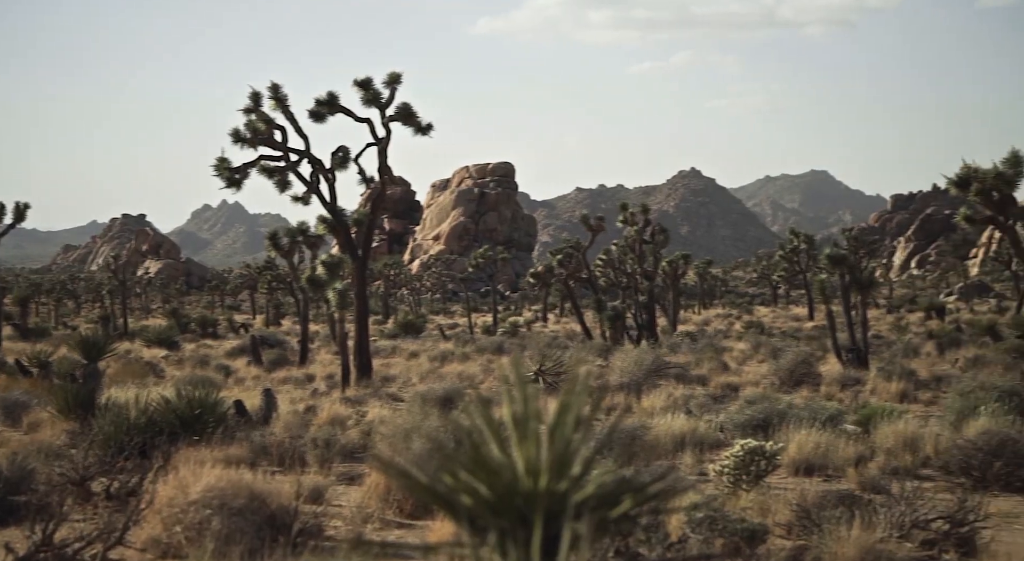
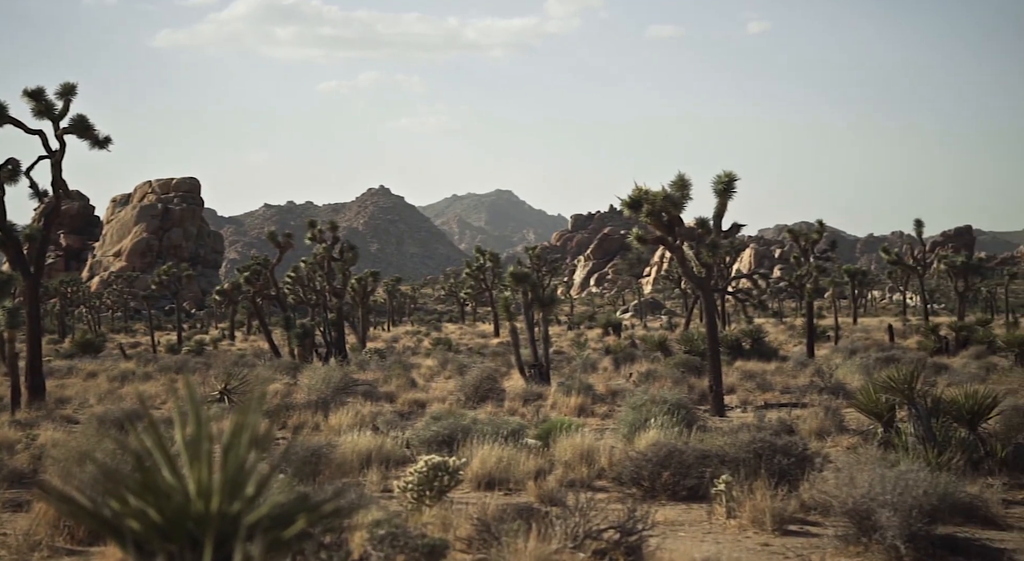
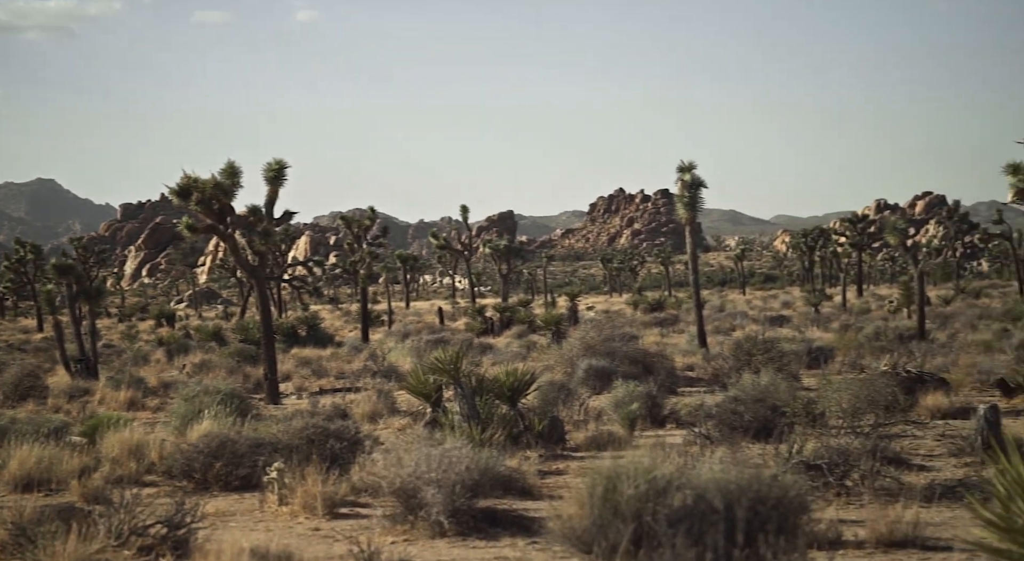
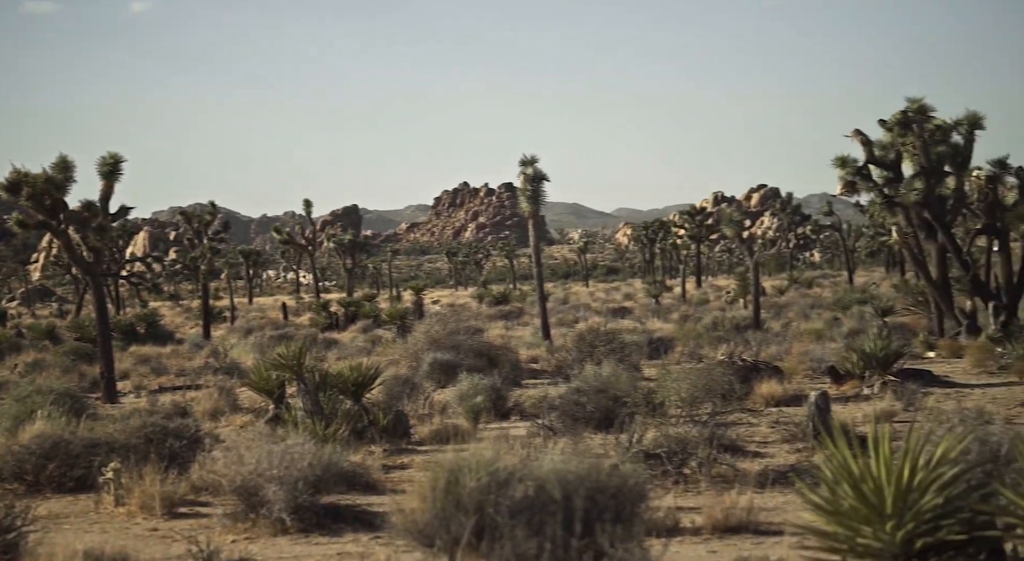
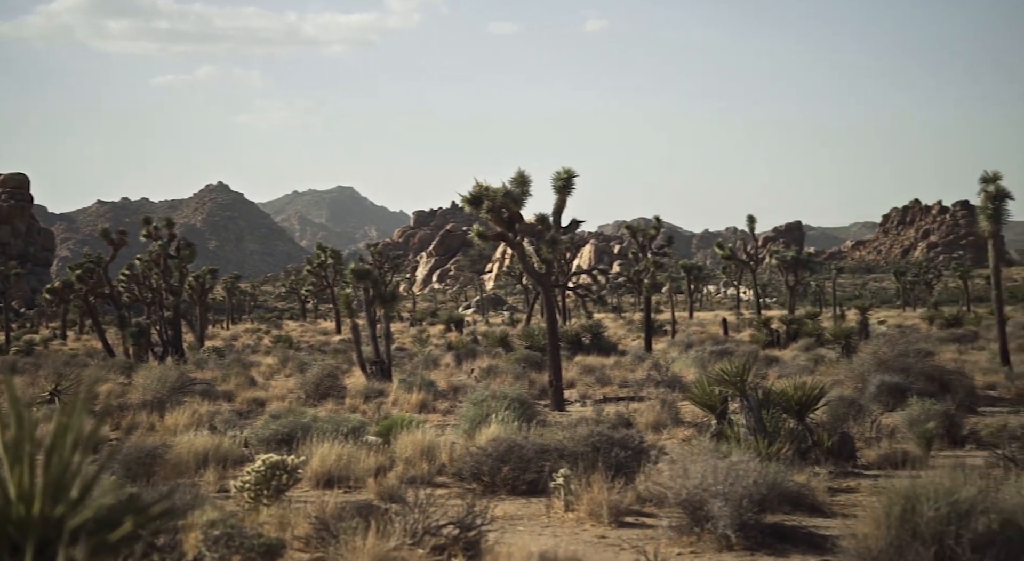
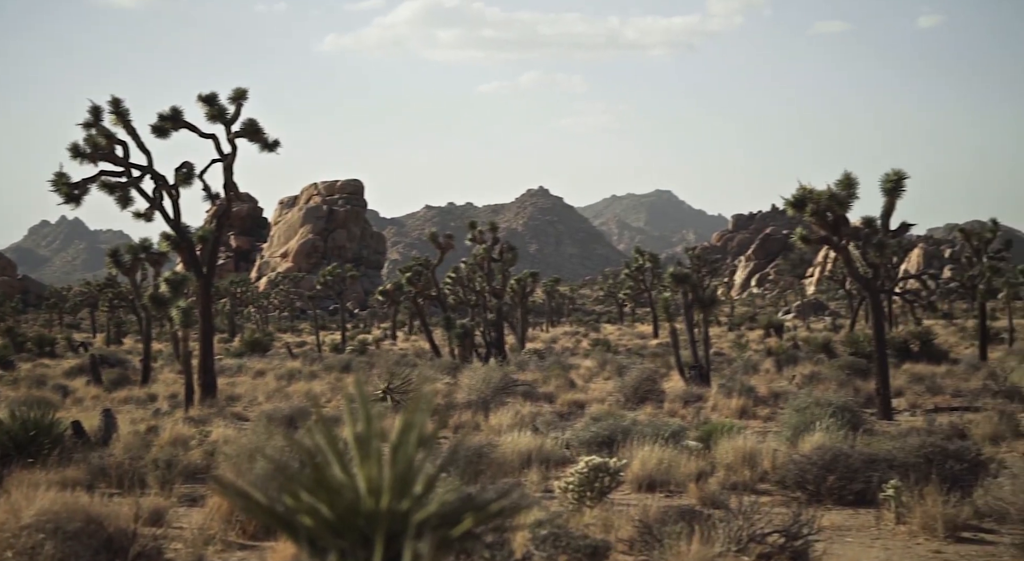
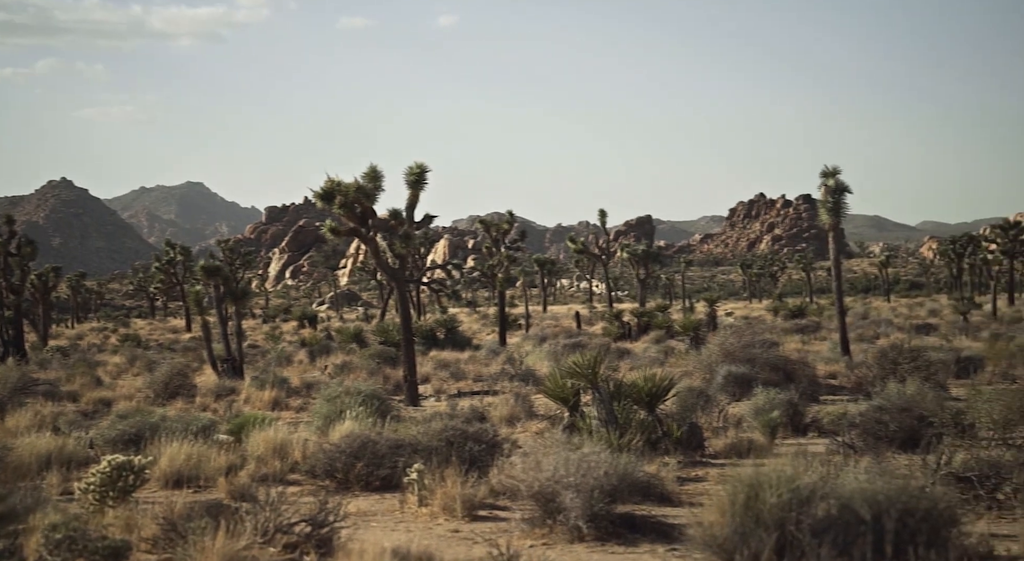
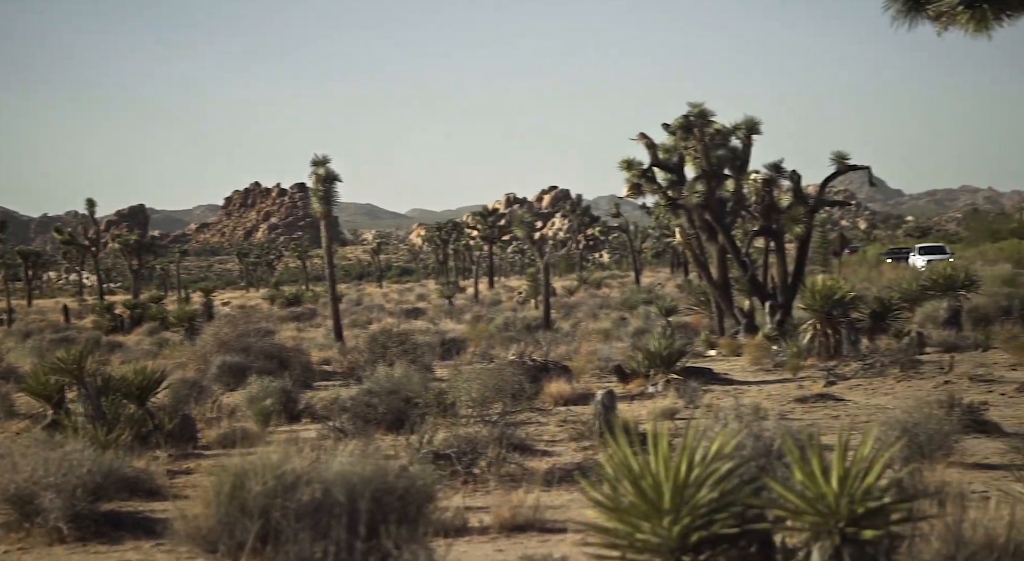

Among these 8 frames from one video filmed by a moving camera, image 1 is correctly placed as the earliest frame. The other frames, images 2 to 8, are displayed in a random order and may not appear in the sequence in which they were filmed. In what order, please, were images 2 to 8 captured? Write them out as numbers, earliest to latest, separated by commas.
6, 2, 5, 7, 3, 4, 8
